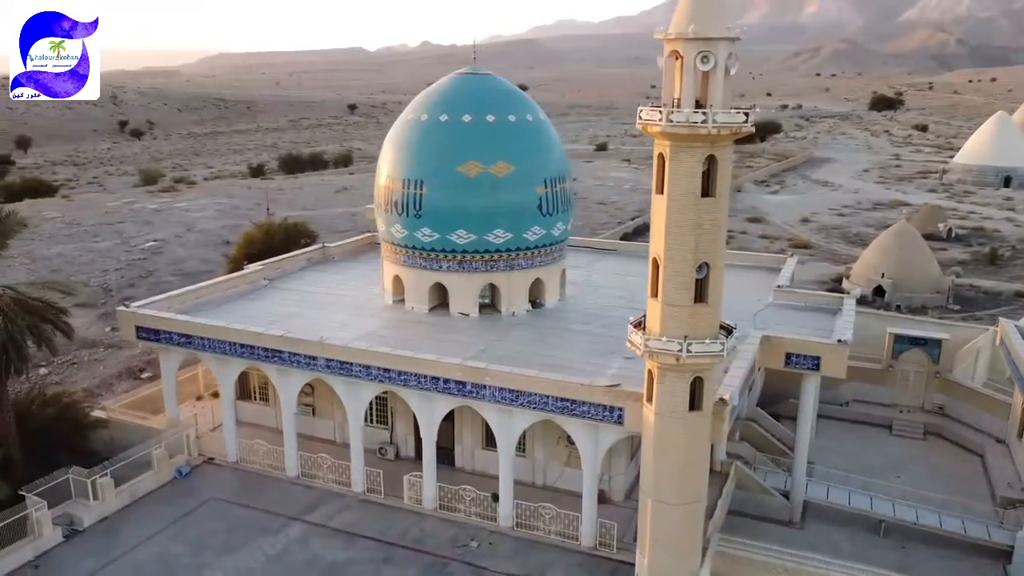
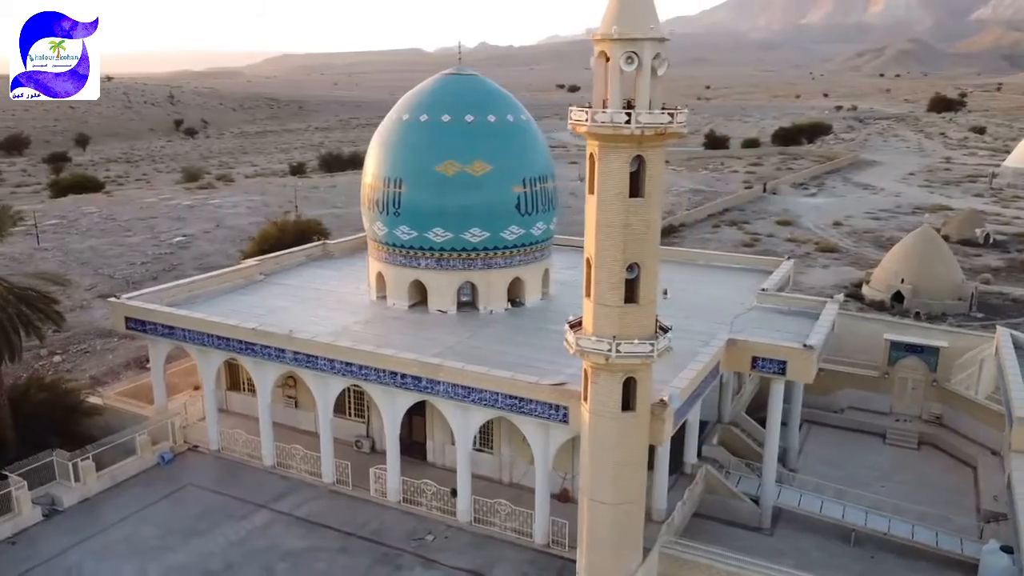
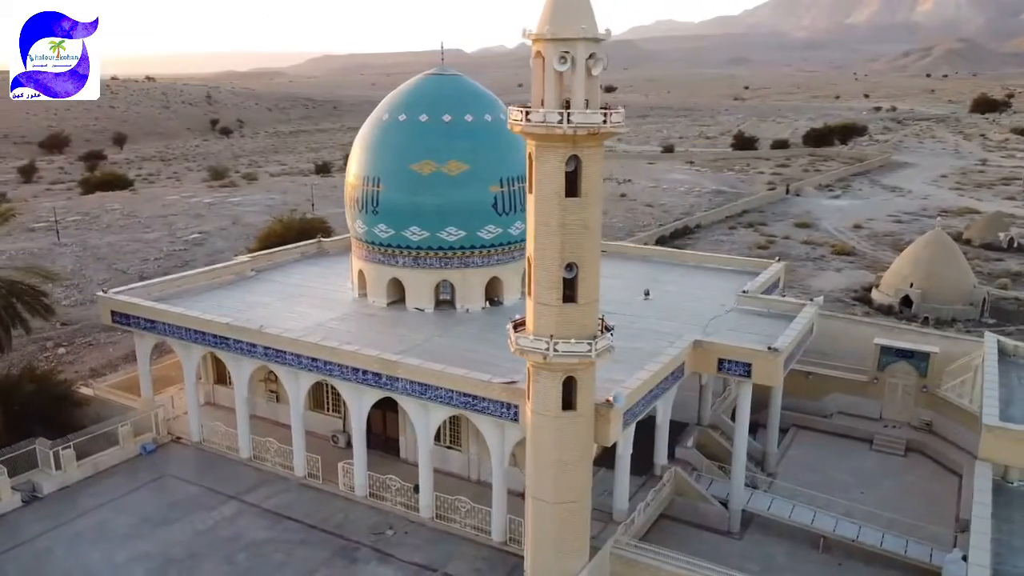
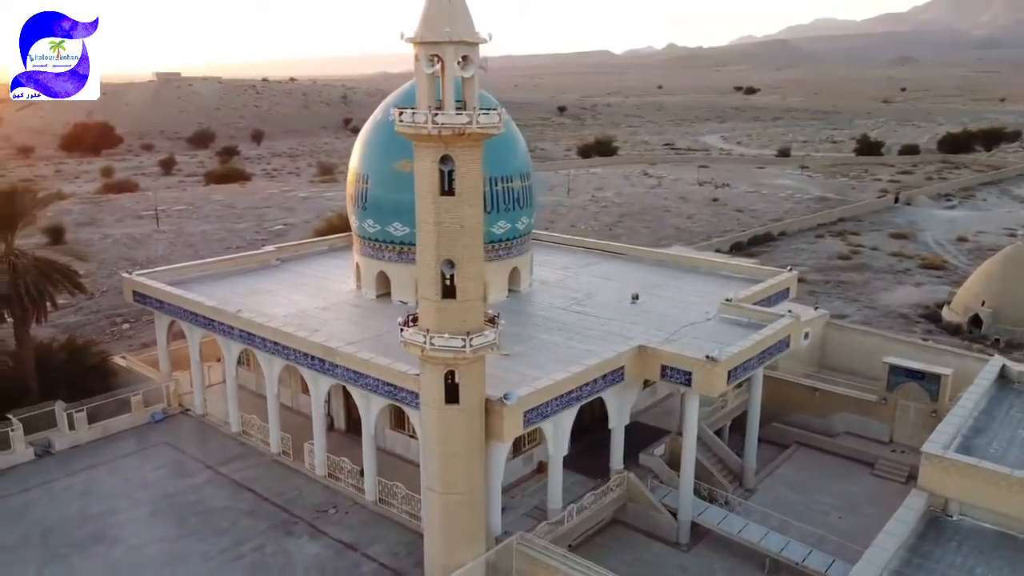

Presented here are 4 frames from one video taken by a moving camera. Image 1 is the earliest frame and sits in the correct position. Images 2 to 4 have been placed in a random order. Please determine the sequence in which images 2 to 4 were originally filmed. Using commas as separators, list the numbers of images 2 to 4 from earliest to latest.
2, 3, 4
